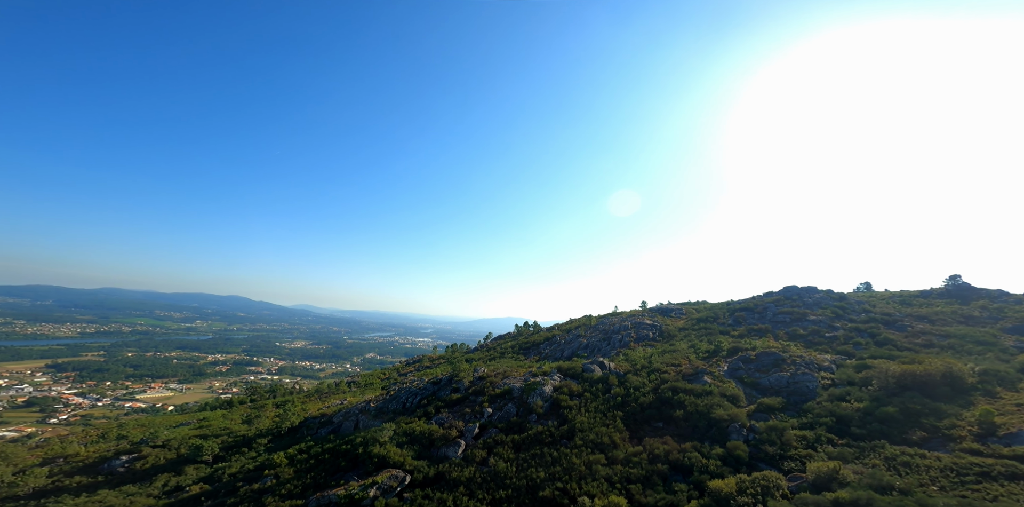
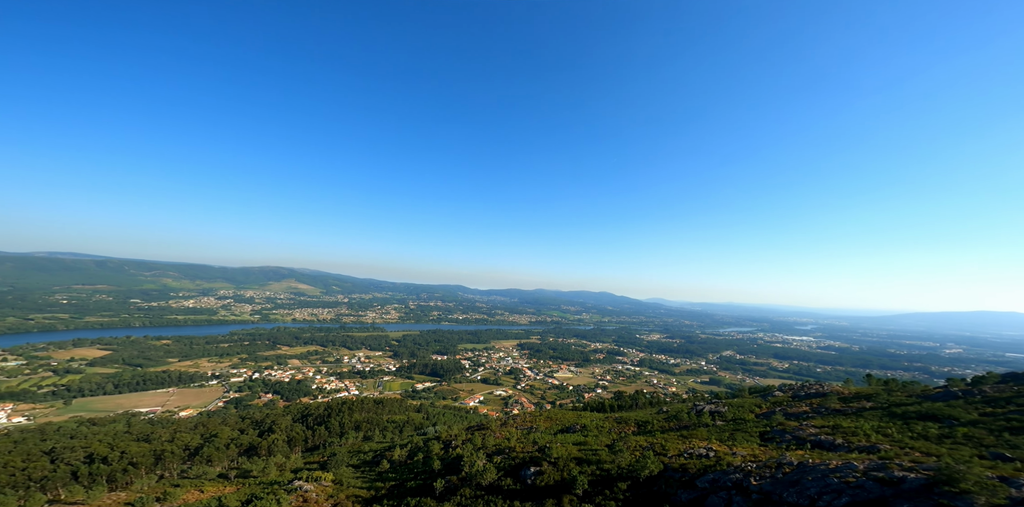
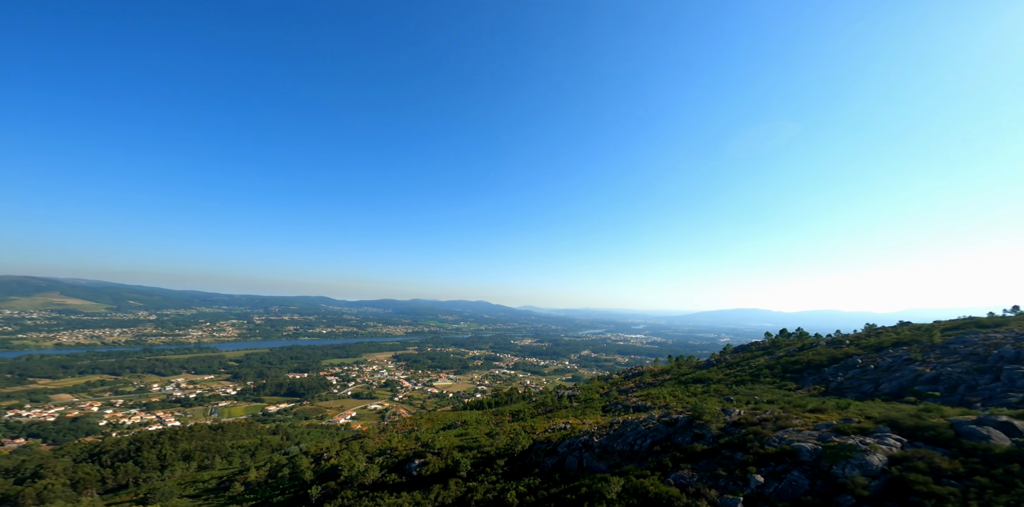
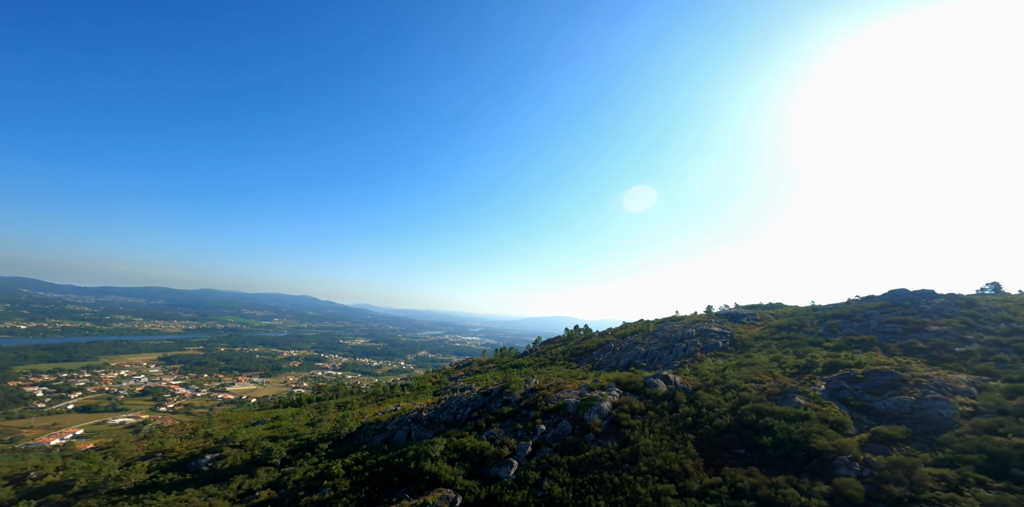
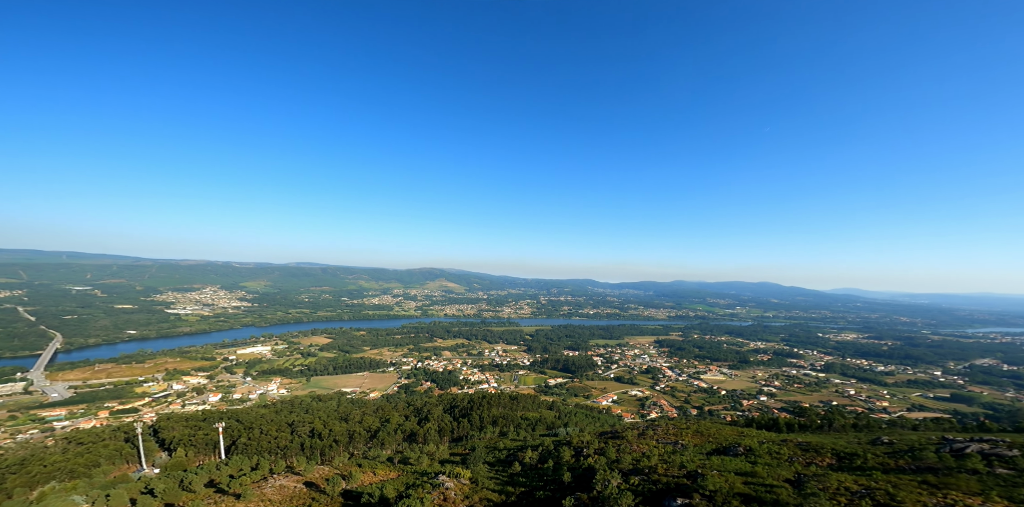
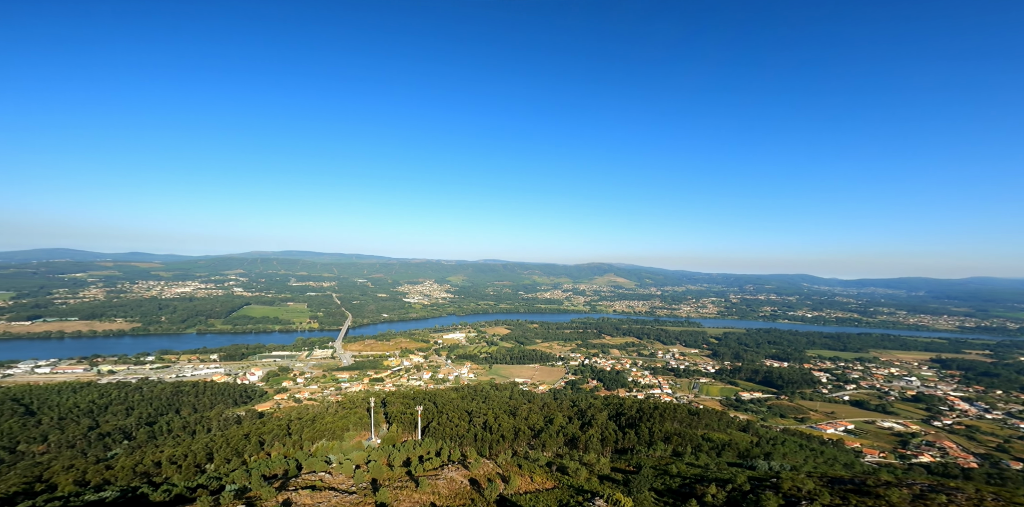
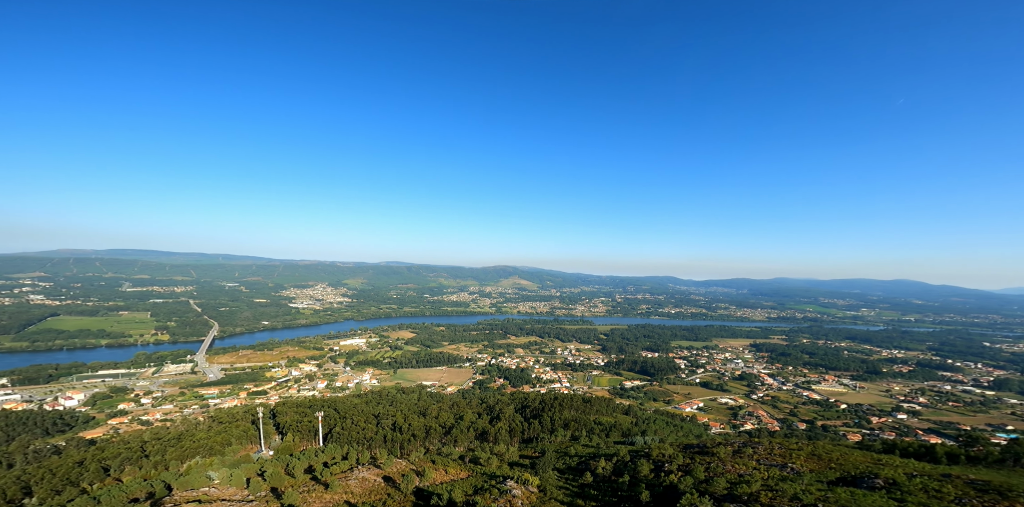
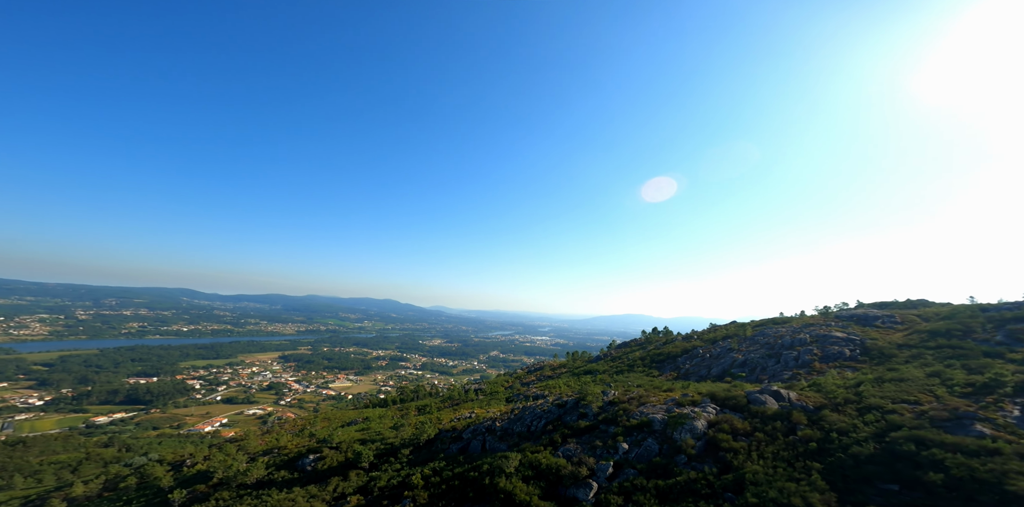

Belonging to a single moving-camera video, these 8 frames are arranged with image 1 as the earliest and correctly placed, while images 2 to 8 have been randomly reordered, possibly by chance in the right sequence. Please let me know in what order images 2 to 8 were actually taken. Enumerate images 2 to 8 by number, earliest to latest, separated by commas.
4, 8, 3, 2, 5, 7, 6
